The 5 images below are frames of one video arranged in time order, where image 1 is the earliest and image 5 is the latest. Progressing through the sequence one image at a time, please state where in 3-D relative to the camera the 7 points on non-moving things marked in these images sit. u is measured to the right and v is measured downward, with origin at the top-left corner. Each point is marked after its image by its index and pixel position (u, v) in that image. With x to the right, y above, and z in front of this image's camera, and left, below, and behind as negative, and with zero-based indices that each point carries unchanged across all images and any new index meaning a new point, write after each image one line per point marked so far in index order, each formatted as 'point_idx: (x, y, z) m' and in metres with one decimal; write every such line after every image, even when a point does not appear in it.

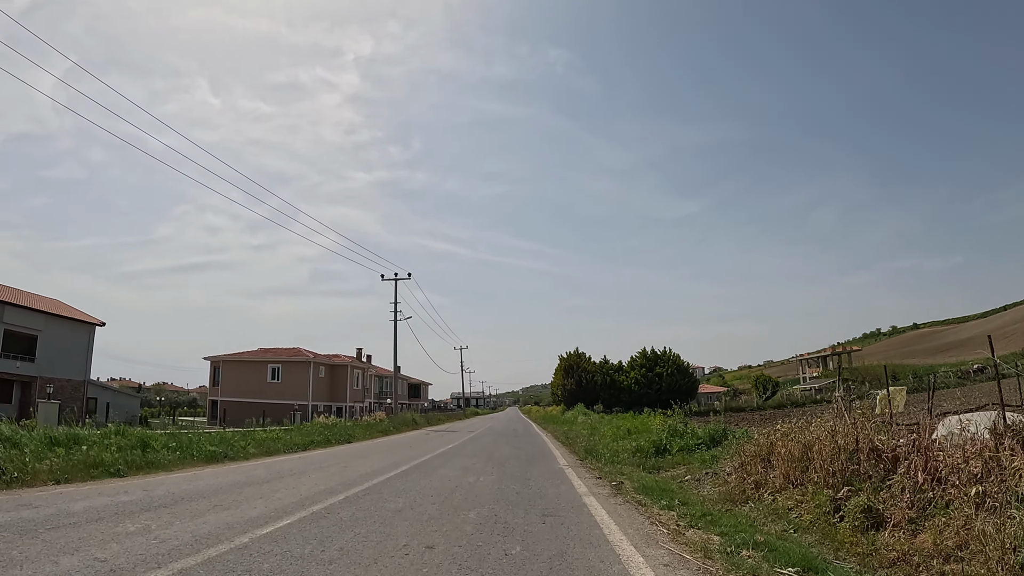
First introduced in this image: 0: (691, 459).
0: (+4.7, -4.5, +16.9) m
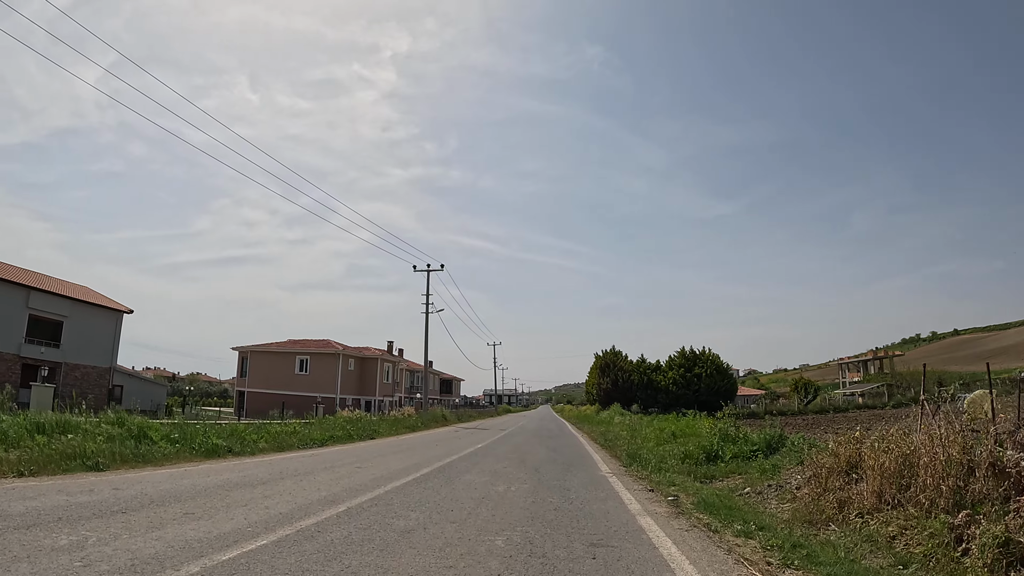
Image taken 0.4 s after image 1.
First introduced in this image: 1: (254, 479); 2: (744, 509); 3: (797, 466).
0: (+5.5, -4.2, +14.9) m
1: (-4.1, -3.0, +10.0) m
2: (+3.5, -3.4, +9.7) m
3: (+6.3, -3.9, +14.1) m
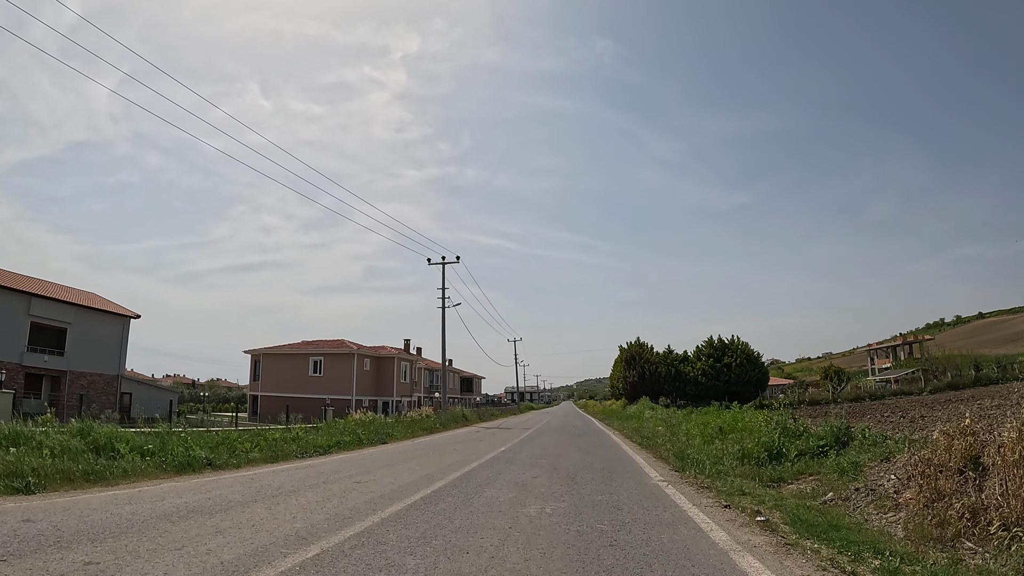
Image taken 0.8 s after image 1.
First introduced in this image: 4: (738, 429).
0: (+6.1, -3.5, +12.6) m
1: (-3.7, -2.7, +8.0) m
2: (+3.9, -2.8, +7.4) m
3: (+6.8, -3.2, +11.7) m
4: (+6.2, -3.8, +17.4) m
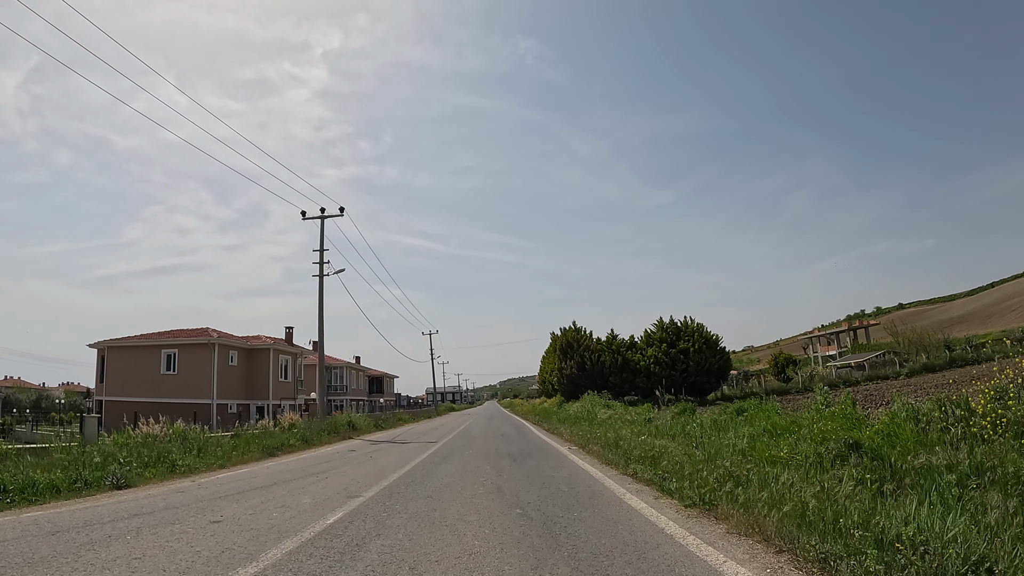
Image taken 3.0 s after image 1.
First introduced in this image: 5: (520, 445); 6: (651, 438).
0: (+5.0, -1.6, +3.0) m
1: (-4.2, -0.8, -2.7) m
2: (+3.4, -0.8, -2.4) m
3: (+5.8, -1.3, +2.3) m
4: (+4.5, -1.9, +7.8) m
5: (+0.1, -4.2, +17.1) m
6: (+2.9, -3.3, +13.2) m
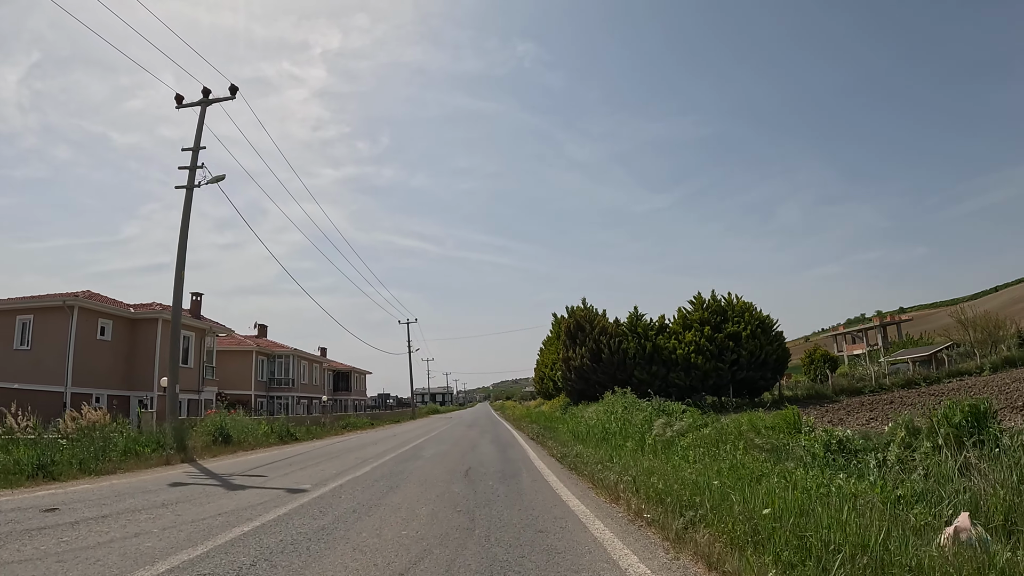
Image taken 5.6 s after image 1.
0: (+4.8, +0.5, -8.2) m
1: (-4.3, +1.4, -14.1) m
2: (+3.3, +1.3, -13.6) m
3: (+5.6, +0.8, -9.0) m
4: (+4.2, +0.2, -3.5) m
5: (-0.2, -2.1, +5.8) m
6: (+2.6, -1.2, +1.9) m
